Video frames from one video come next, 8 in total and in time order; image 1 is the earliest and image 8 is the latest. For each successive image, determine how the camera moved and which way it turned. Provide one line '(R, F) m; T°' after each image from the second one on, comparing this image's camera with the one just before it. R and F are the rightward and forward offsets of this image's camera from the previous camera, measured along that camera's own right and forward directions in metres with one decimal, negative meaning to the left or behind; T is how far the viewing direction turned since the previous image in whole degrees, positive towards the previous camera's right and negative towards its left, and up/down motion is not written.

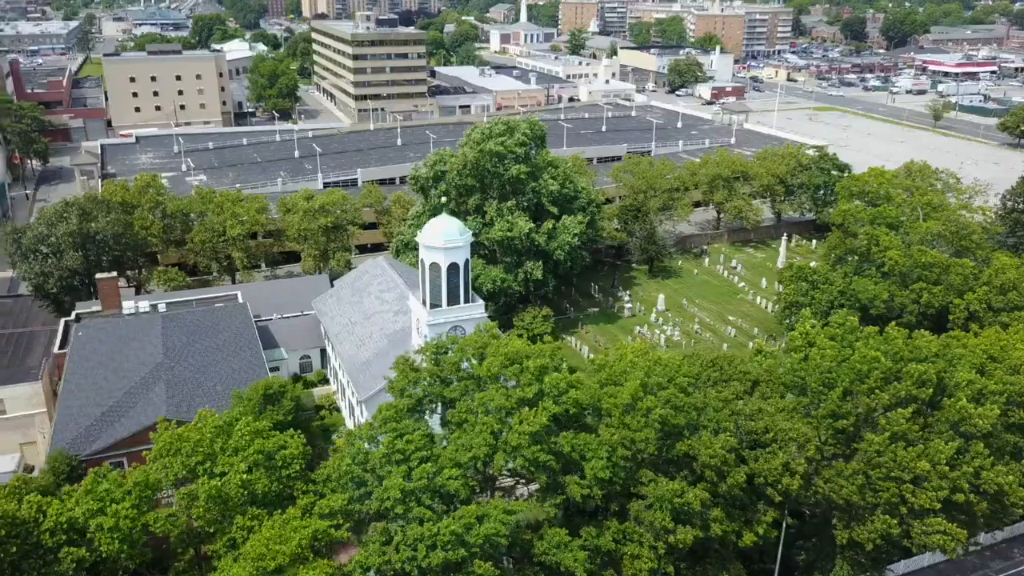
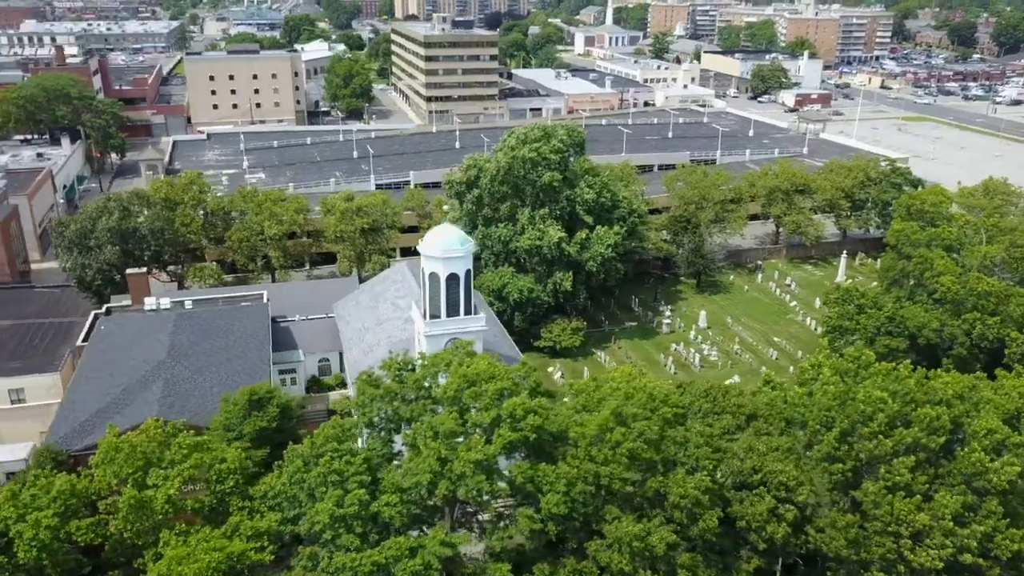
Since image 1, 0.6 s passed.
(+3.4, +1.4) m; -6°
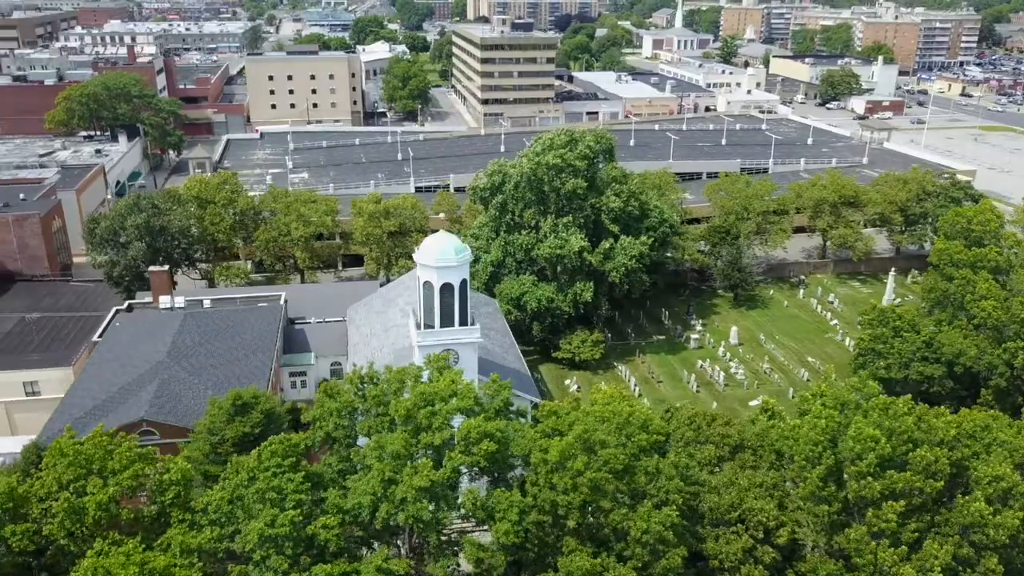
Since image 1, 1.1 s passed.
(+2.8, +1.1) m; -5°
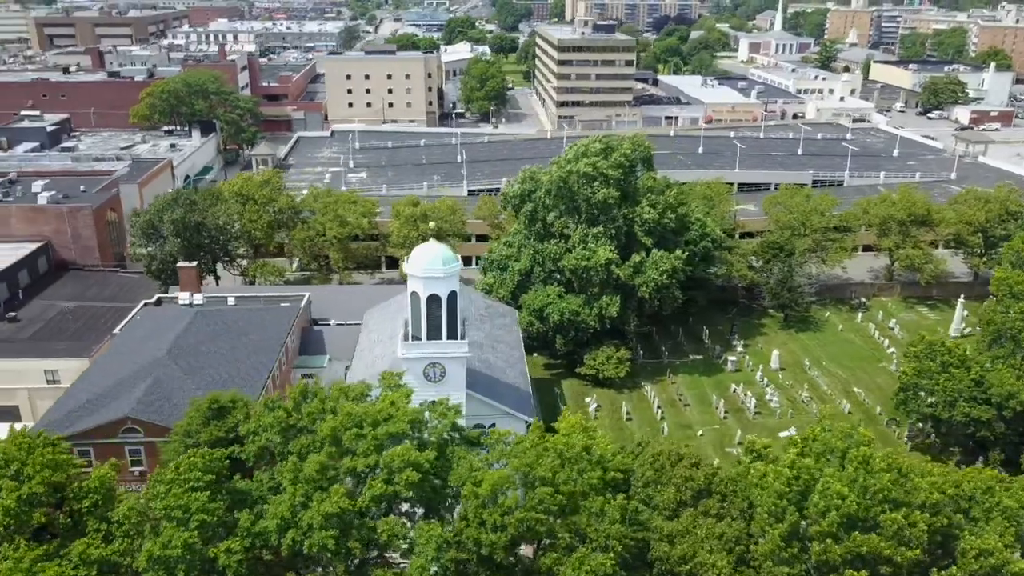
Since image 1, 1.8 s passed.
(+3.9, +1.6) m; -7°
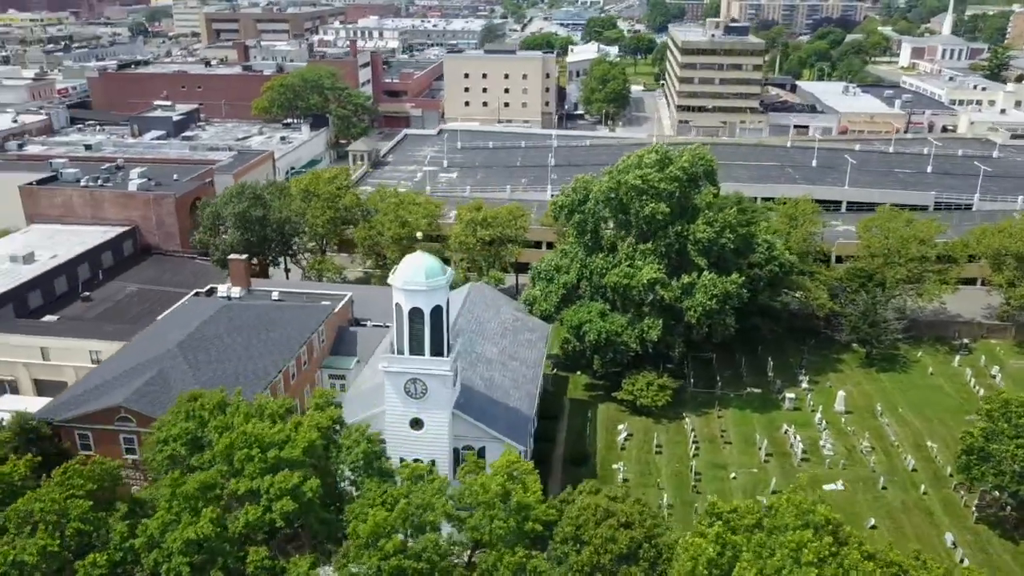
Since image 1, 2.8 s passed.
(+5.6, +2.3) m; -10°
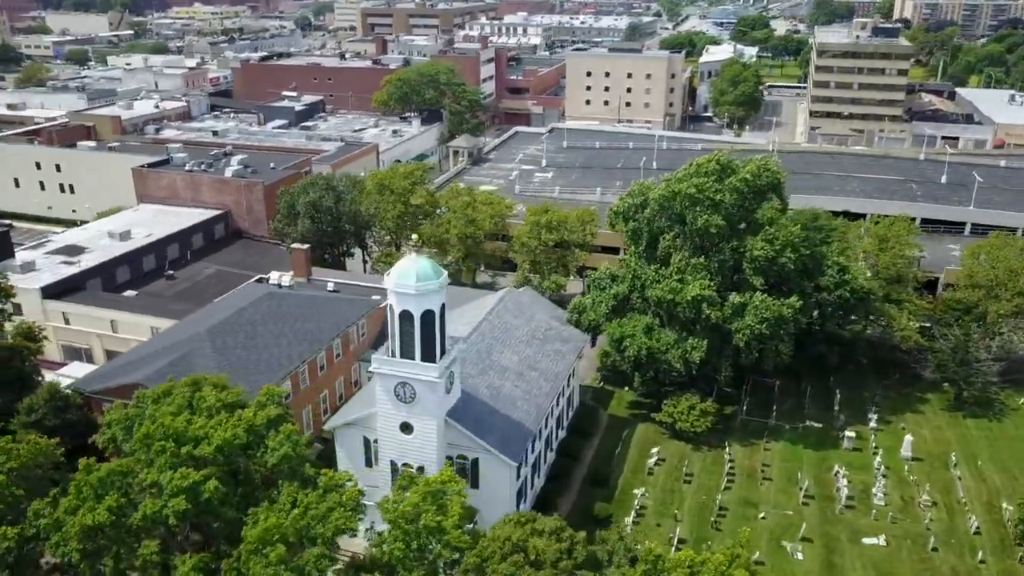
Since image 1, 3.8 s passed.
(+5.3, +1.6) m; -10°
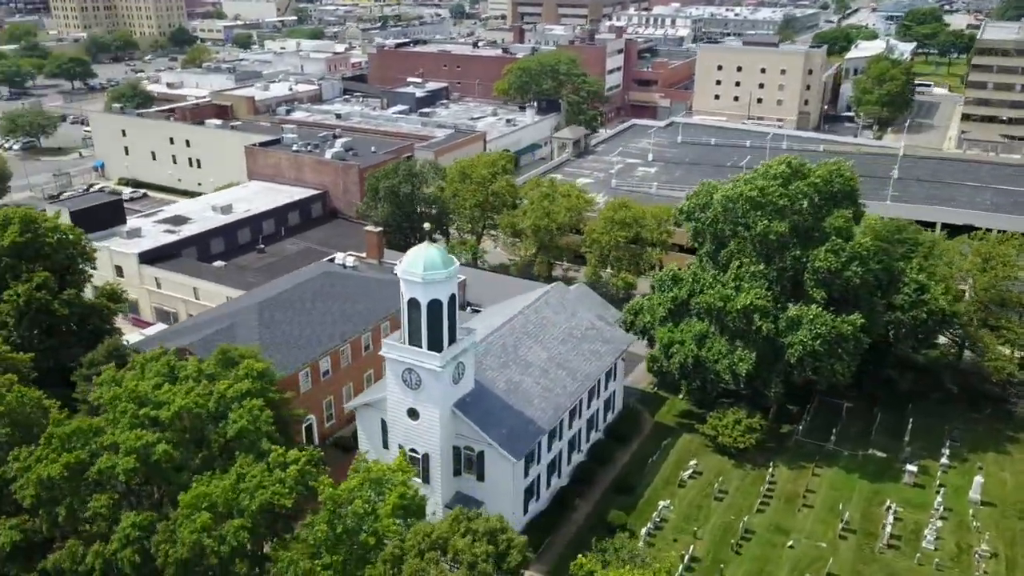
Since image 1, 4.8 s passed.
(+4.8, +0.8) m; -10°
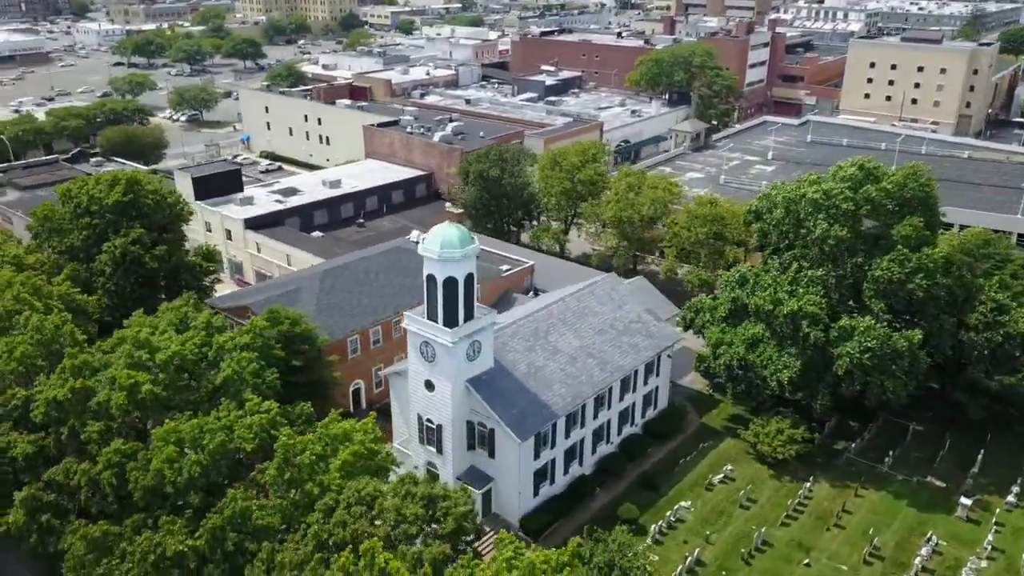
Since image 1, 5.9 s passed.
(+5.2, -0.1) m; -11°
